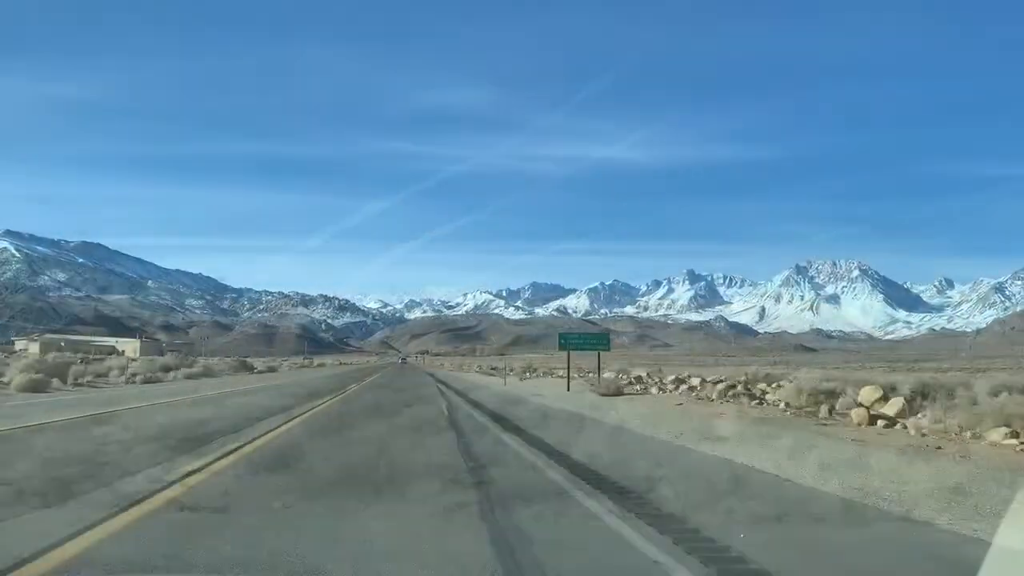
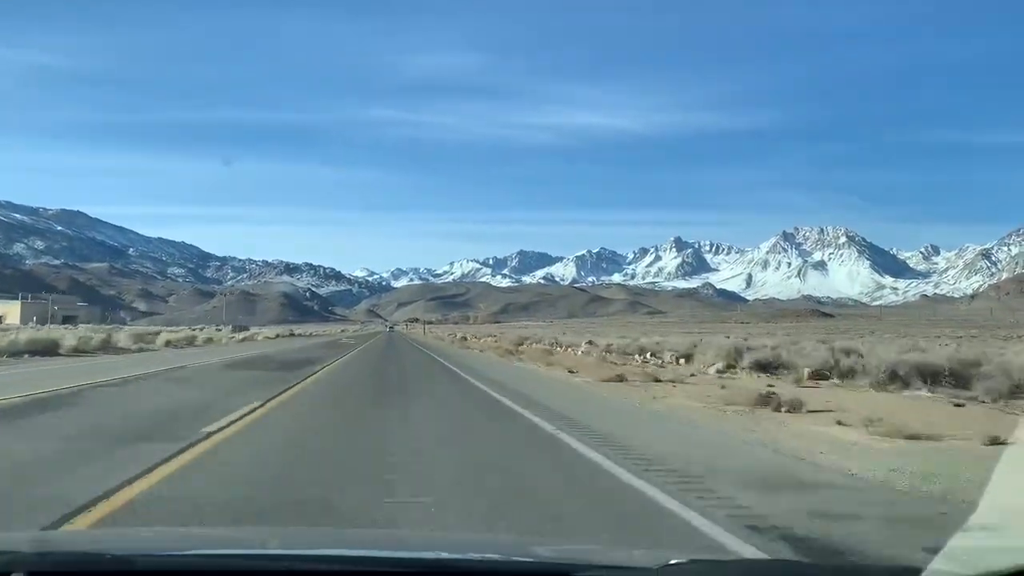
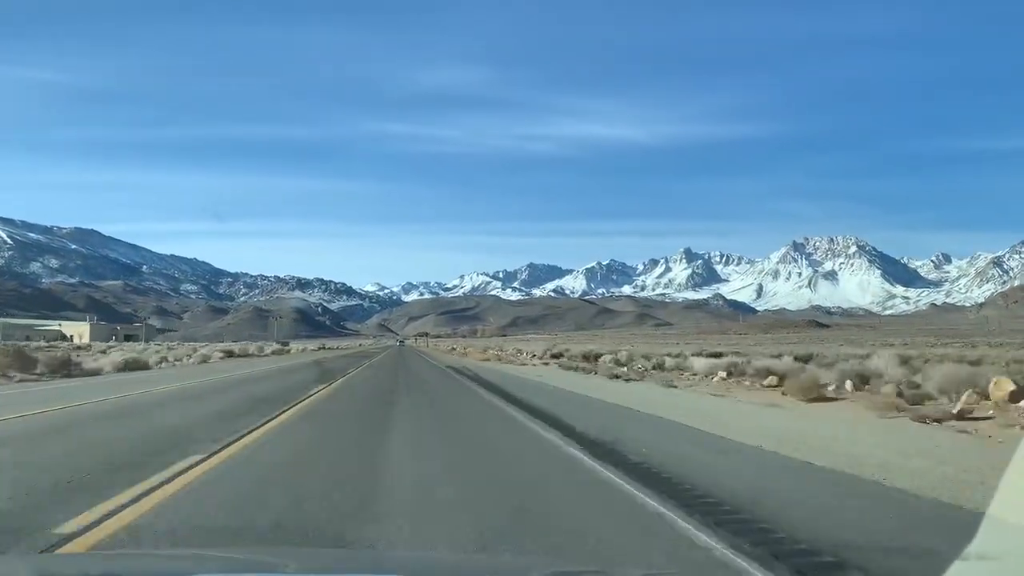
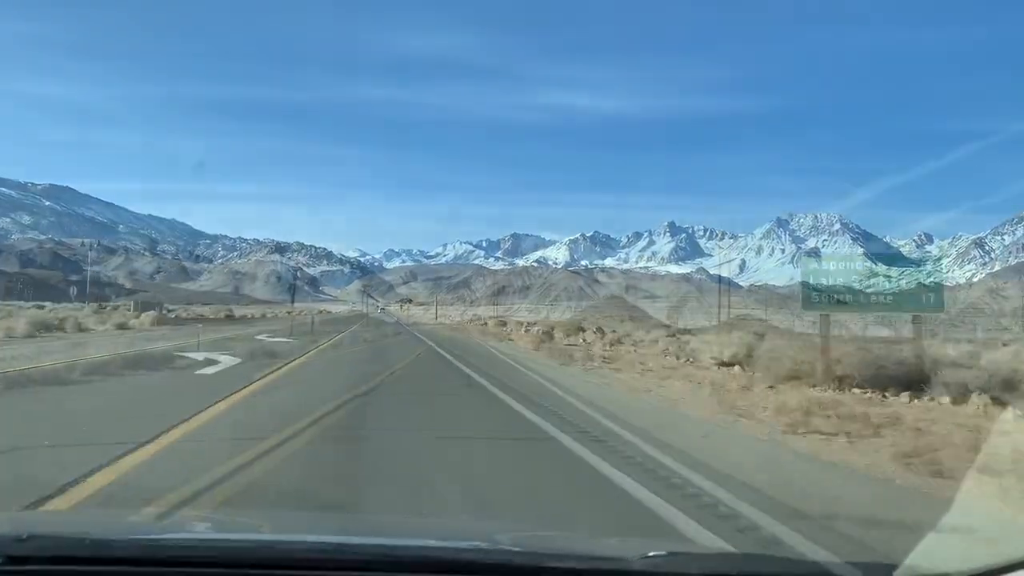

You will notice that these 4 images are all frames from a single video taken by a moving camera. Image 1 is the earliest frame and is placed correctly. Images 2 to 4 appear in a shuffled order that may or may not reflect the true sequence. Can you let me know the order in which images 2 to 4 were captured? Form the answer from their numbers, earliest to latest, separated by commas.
3, 2, 4
